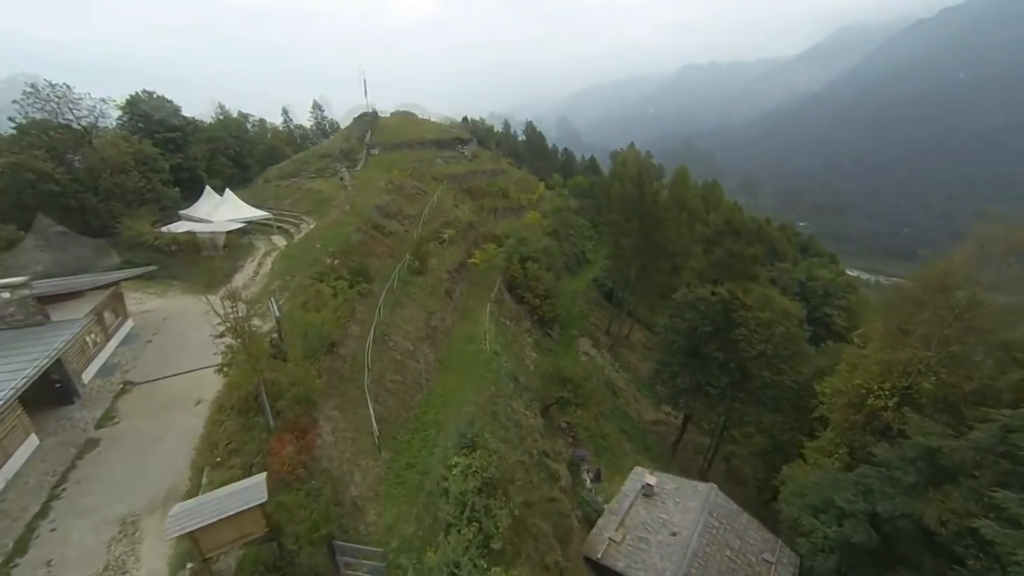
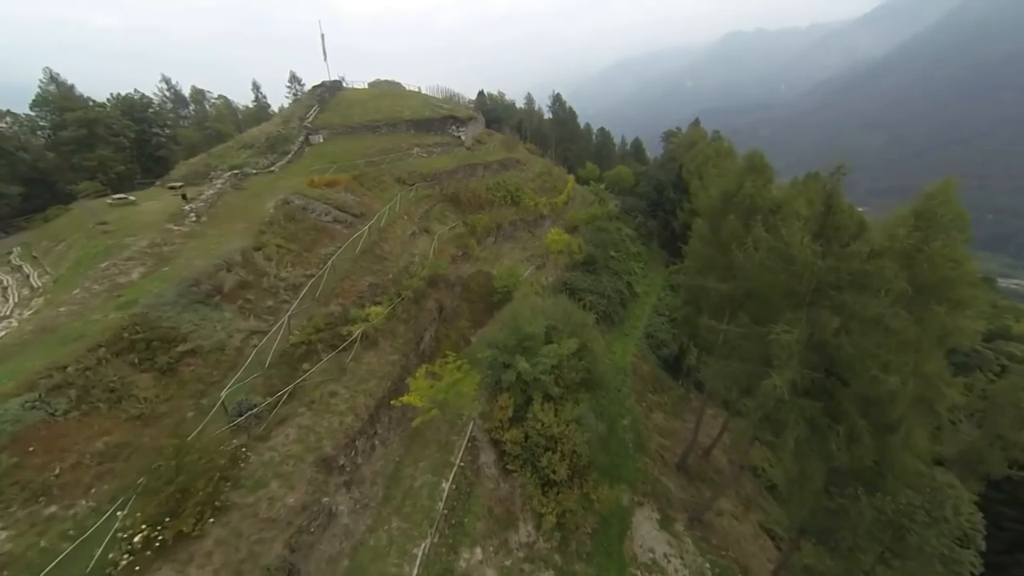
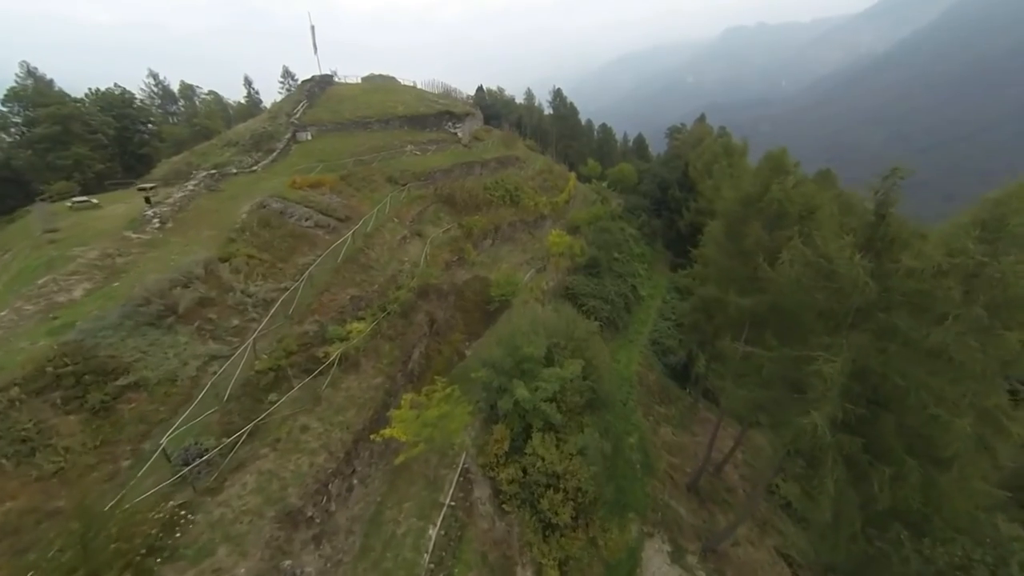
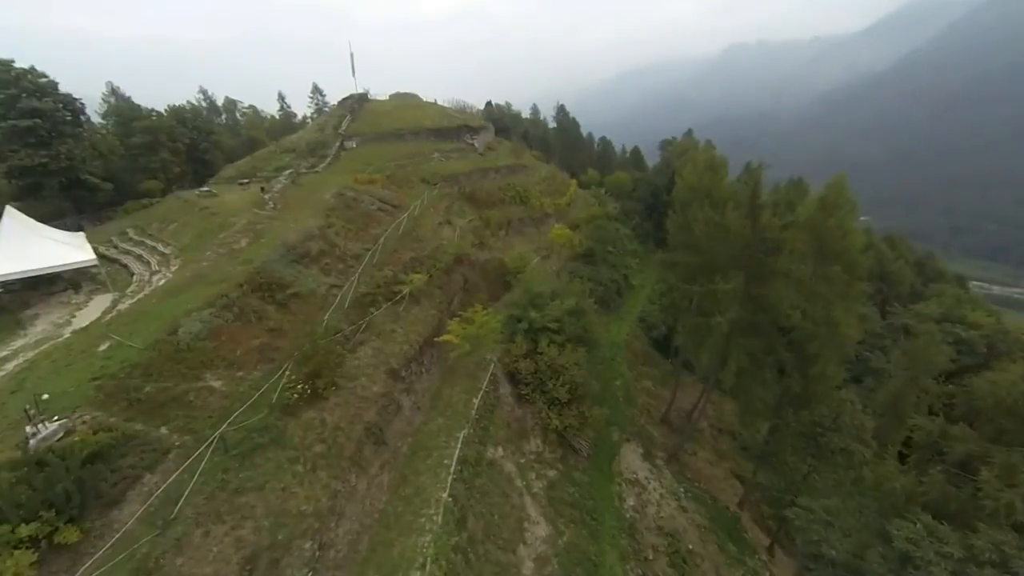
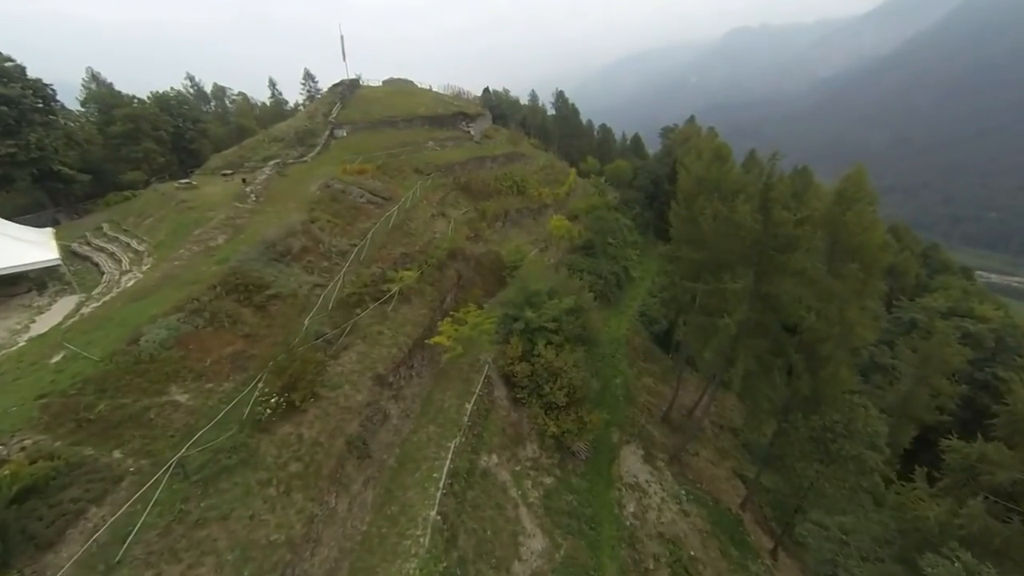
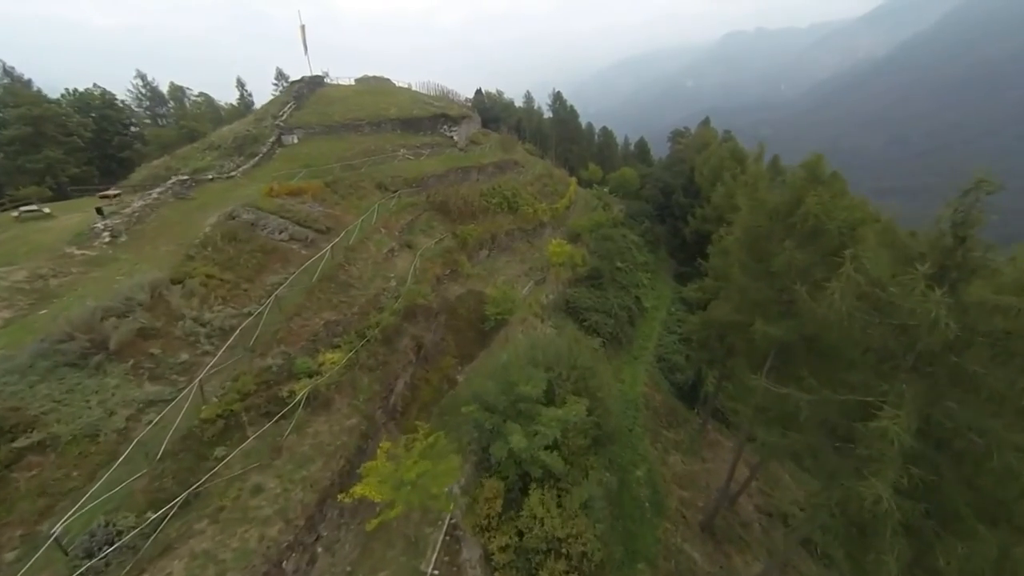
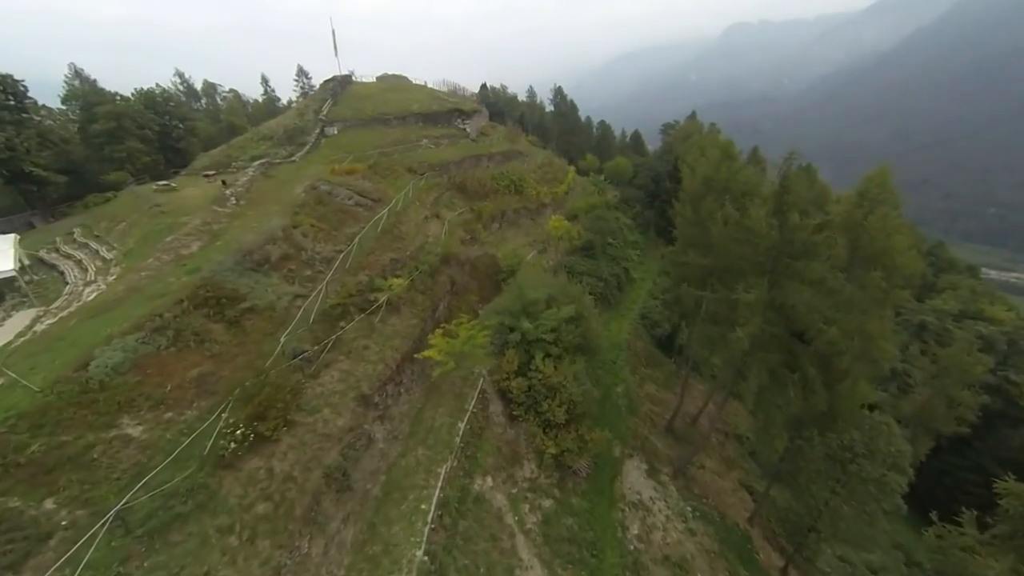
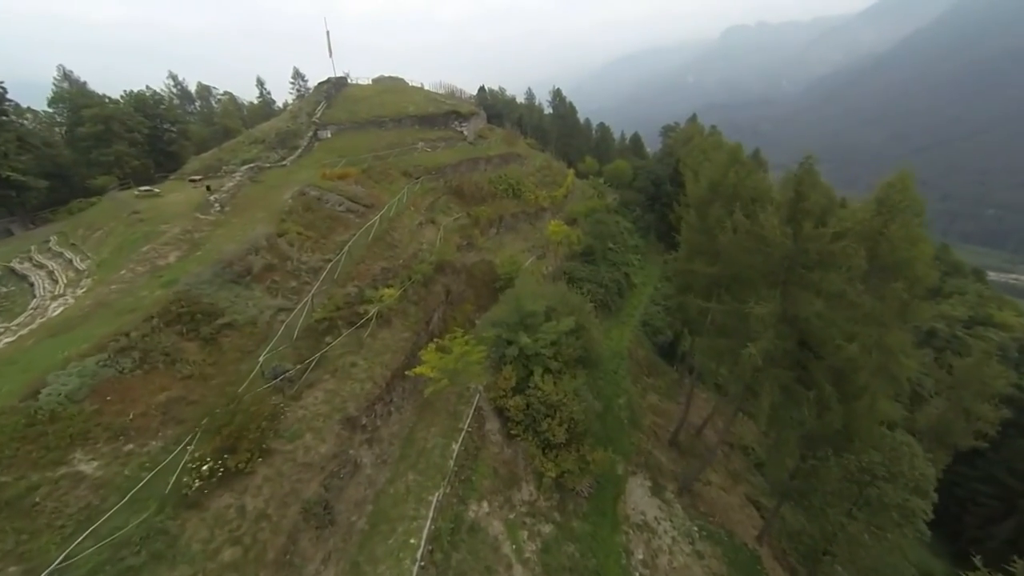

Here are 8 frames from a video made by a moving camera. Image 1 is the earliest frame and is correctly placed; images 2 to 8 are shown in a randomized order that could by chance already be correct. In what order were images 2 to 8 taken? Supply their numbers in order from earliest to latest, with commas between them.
4, 5, 7, 8, 2, 3, 6
